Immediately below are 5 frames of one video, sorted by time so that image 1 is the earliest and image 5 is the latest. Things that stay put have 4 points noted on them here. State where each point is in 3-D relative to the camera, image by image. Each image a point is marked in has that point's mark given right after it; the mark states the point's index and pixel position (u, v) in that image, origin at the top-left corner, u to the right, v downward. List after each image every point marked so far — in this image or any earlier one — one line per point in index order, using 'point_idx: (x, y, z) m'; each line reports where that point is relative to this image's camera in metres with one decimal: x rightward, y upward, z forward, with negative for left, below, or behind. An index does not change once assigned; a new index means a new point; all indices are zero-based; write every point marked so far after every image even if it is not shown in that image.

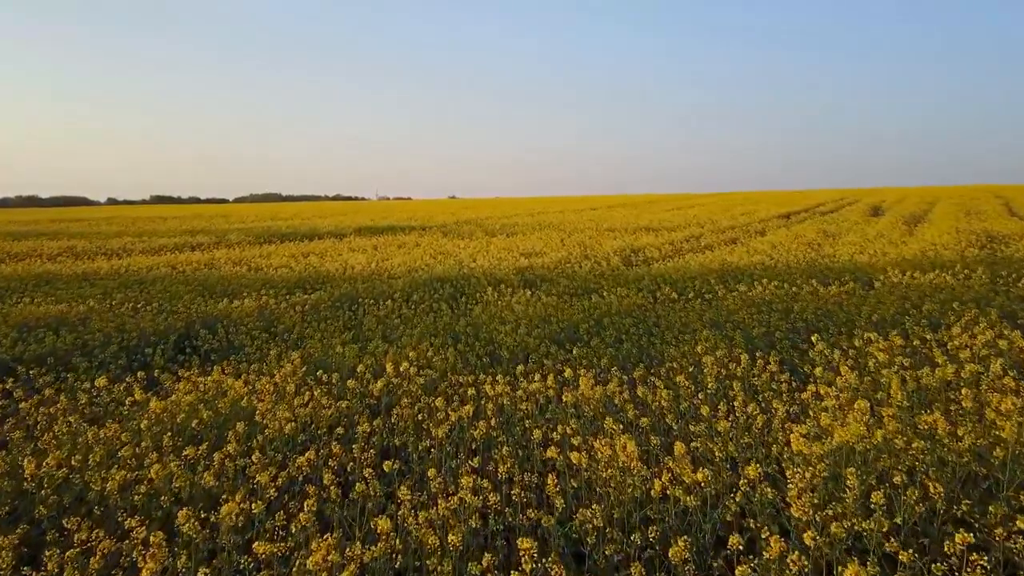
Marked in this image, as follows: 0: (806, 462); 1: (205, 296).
0: (+1.9, -1.1, +3.7) m
1: (-6.5, -0.2, +12.1) m
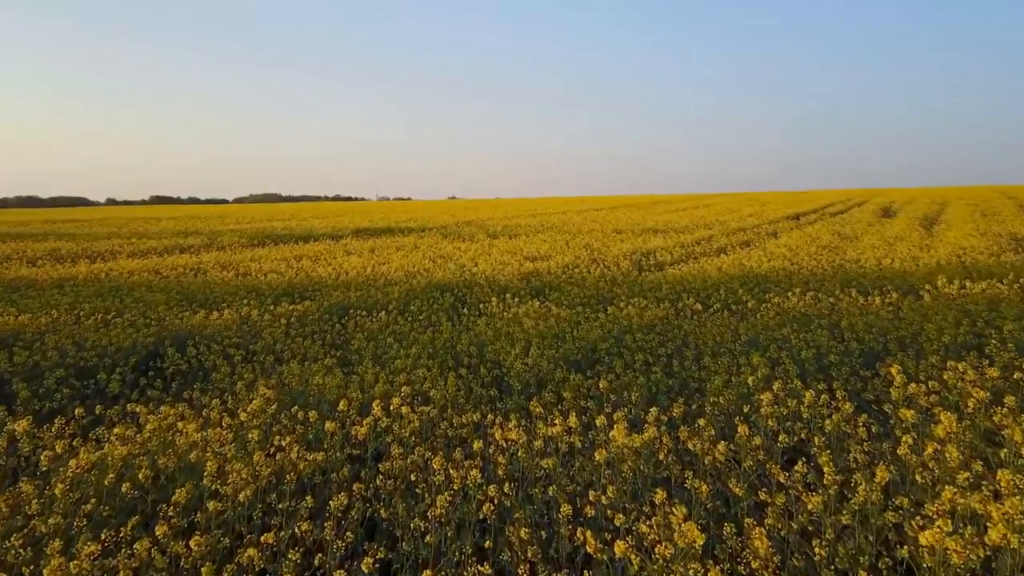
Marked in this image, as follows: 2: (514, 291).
0: (+2.0, -1.3, +2.7) m
1: (-6.3, -0.4, +11.0) m
2: (0.0, -0.1, +11.7) m
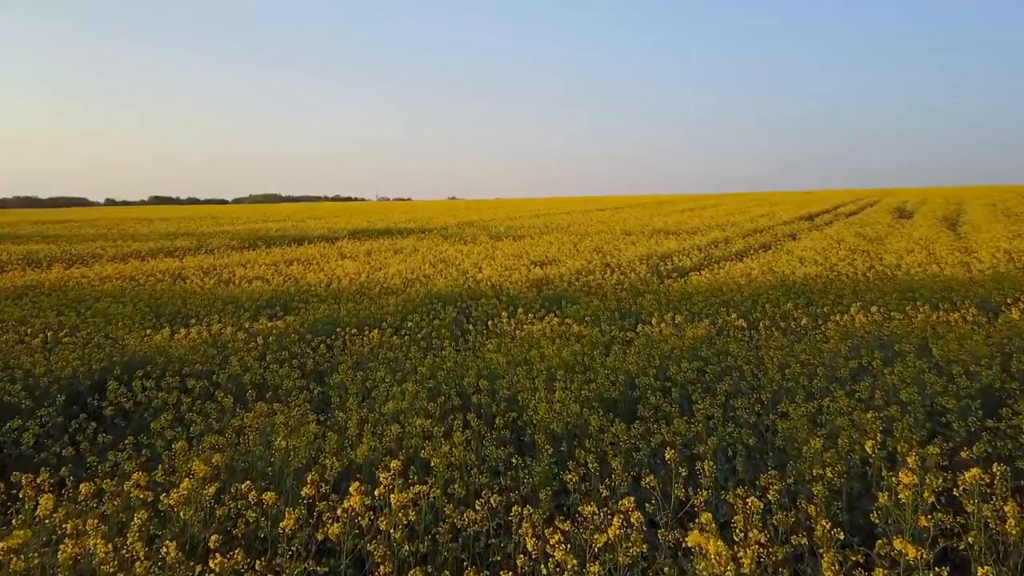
0: (+2.2, -1.5, +1.3) m
1: (-6.1, -0.6, +9.7) m
2: (+0.2, -0.3, +10.3) m
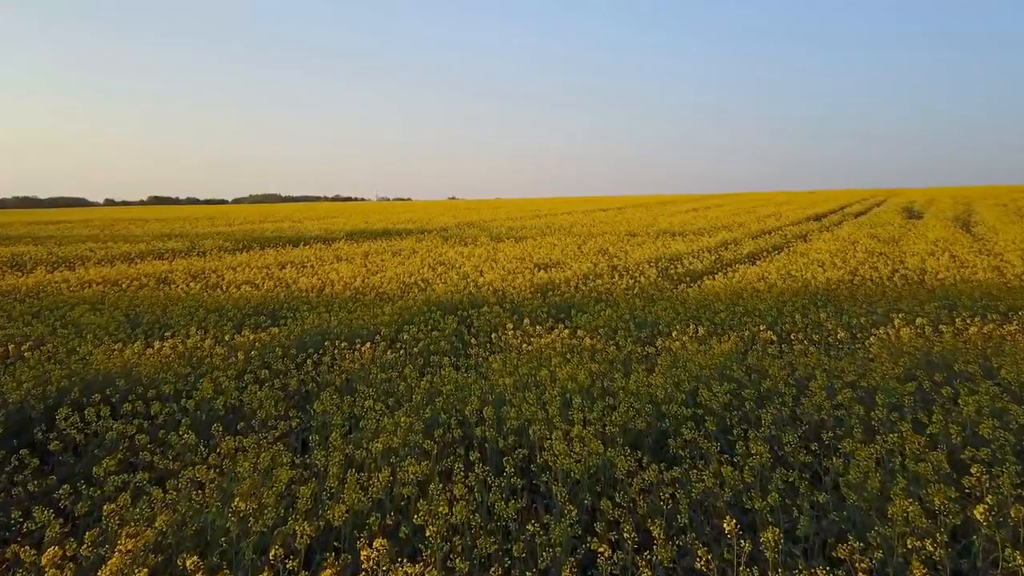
0: (+2.3, -1.6, +0.5) m
1: (-6.0, -0.7, +8.9) m
2: (+0.3, -0.4, +9.5) m
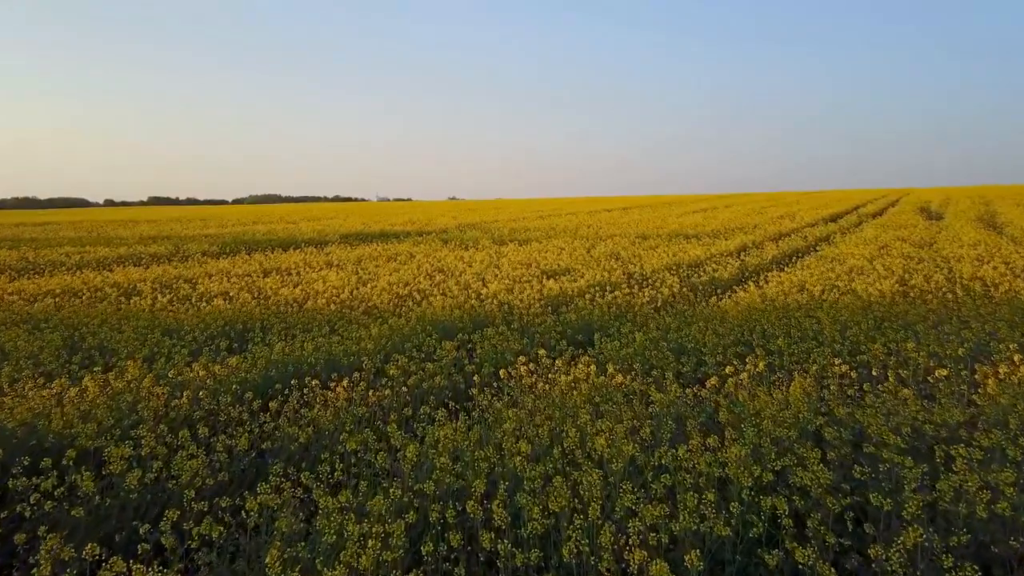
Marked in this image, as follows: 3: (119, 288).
0: (+2.4, -1.9, -1.0) m
1: (-5.9, -1.0, +7.3) m
2: (+0.5, -0.7, +8.0) m
3: (-9.6, 0.0, +14.0) m
